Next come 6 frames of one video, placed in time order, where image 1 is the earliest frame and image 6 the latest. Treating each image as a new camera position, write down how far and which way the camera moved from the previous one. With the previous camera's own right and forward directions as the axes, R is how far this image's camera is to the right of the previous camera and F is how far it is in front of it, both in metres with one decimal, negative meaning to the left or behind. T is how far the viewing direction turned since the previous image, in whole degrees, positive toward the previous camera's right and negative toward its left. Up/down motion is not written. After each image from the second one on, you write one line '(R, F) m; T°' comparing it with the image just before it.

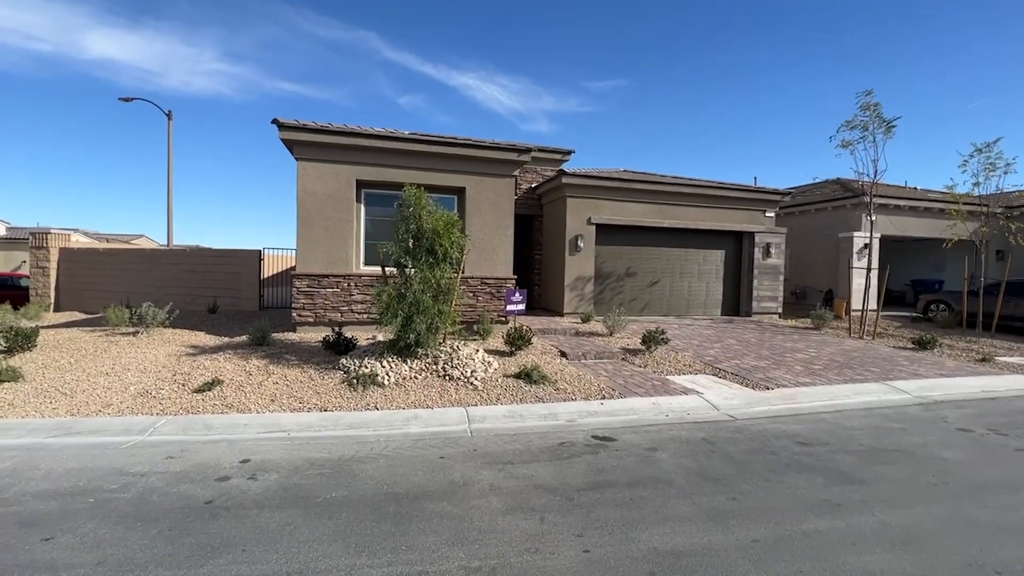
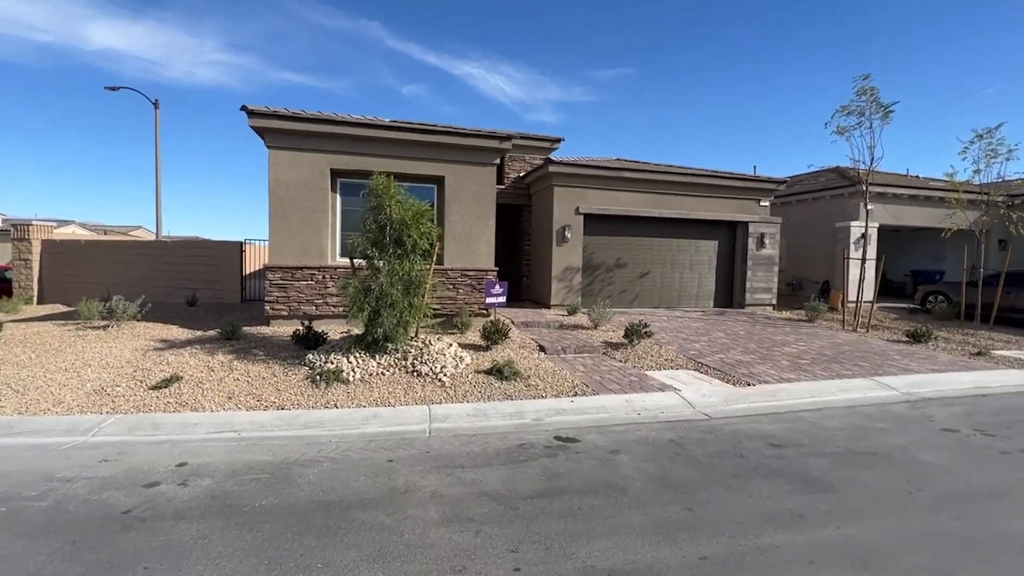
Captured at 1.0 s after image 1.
(+0.5, +0.3) m; -1°
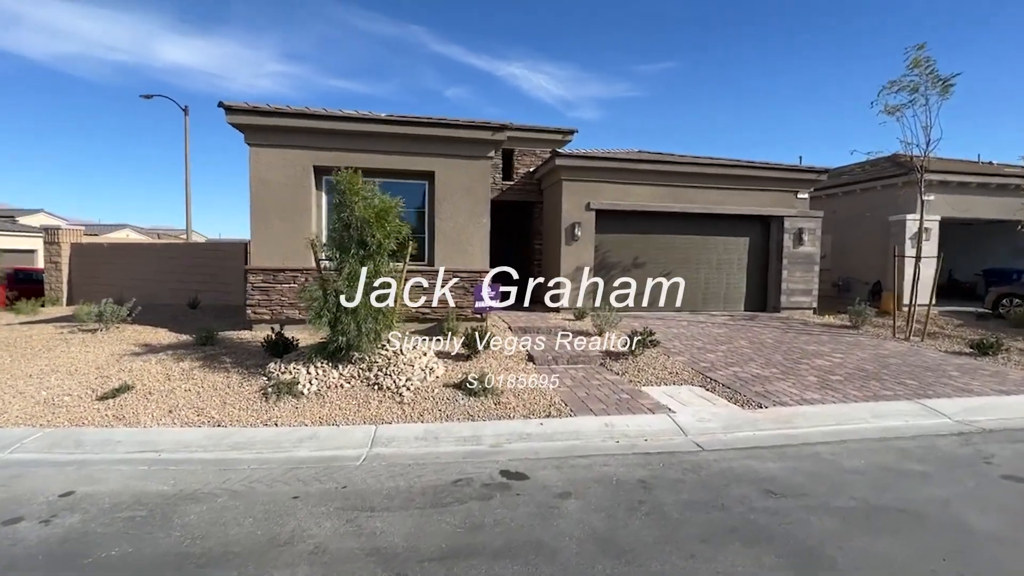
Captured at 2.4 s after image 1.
(+1.0, +0.9) m; -5°
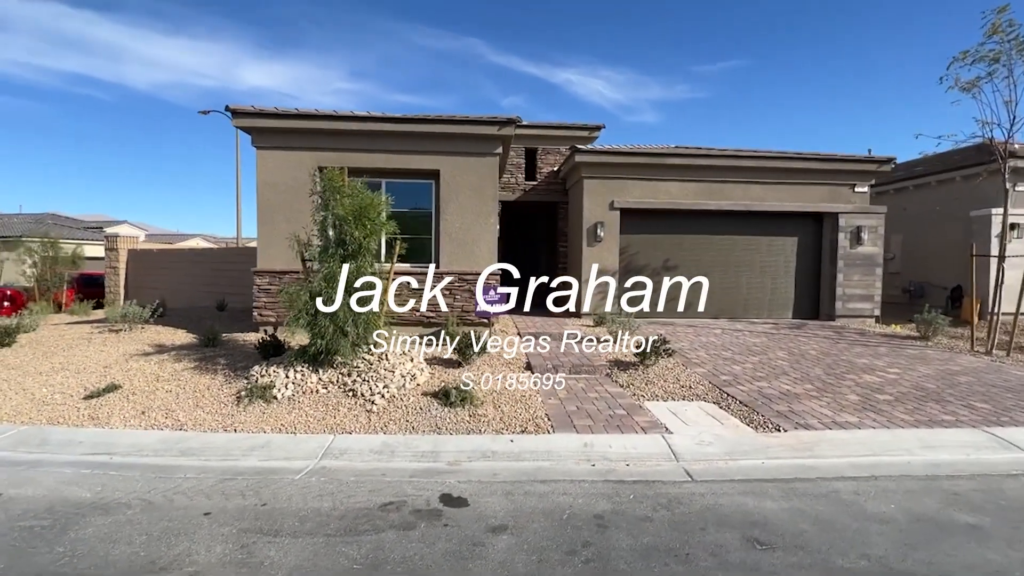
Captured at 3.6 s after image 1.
(+0.9, +0.7) m; -7°
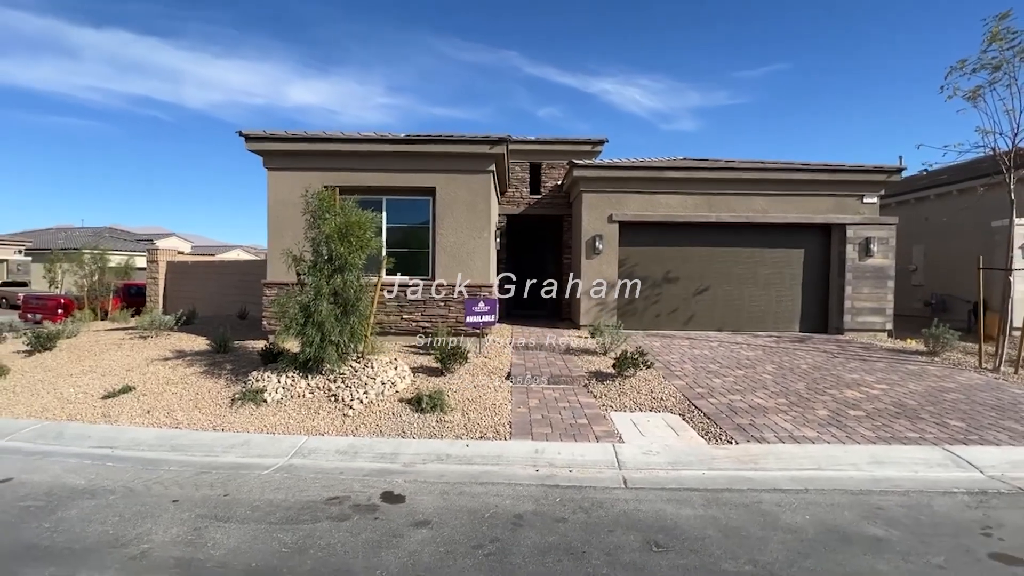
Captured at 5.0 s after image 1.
(+0.9, -0.3) m; -4°
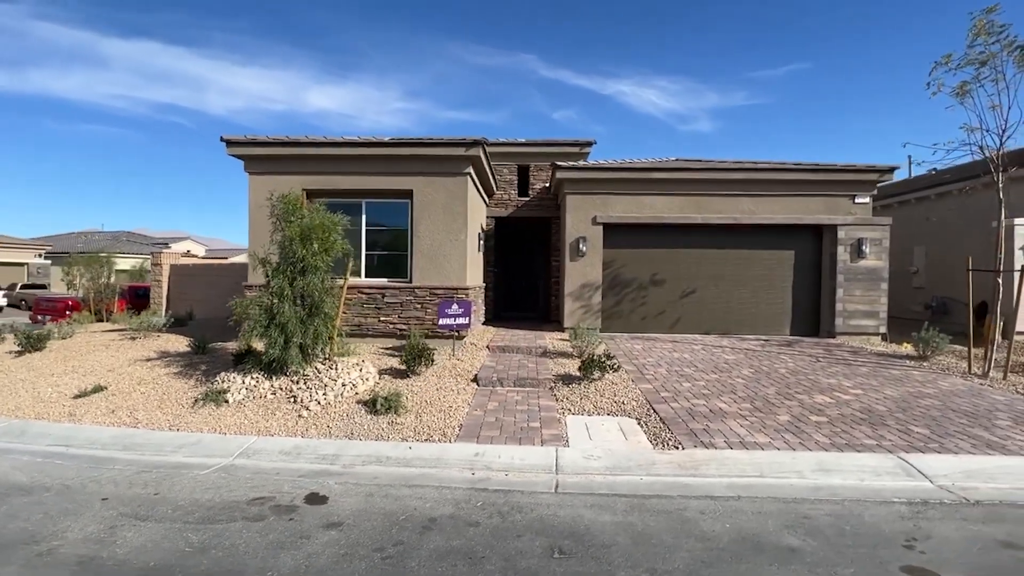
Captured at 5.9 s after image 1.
(+0.8, +0.1) m; -2°
